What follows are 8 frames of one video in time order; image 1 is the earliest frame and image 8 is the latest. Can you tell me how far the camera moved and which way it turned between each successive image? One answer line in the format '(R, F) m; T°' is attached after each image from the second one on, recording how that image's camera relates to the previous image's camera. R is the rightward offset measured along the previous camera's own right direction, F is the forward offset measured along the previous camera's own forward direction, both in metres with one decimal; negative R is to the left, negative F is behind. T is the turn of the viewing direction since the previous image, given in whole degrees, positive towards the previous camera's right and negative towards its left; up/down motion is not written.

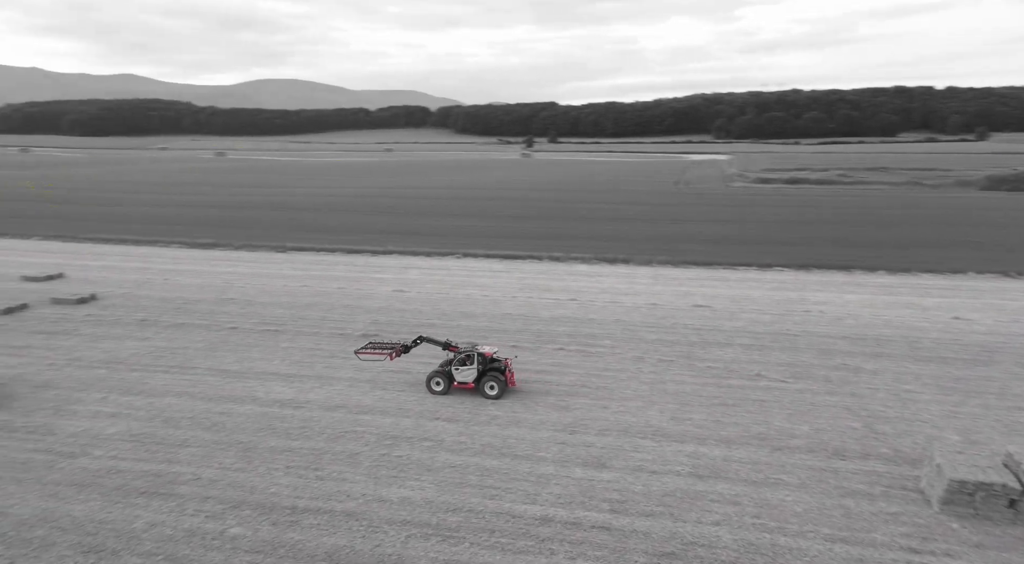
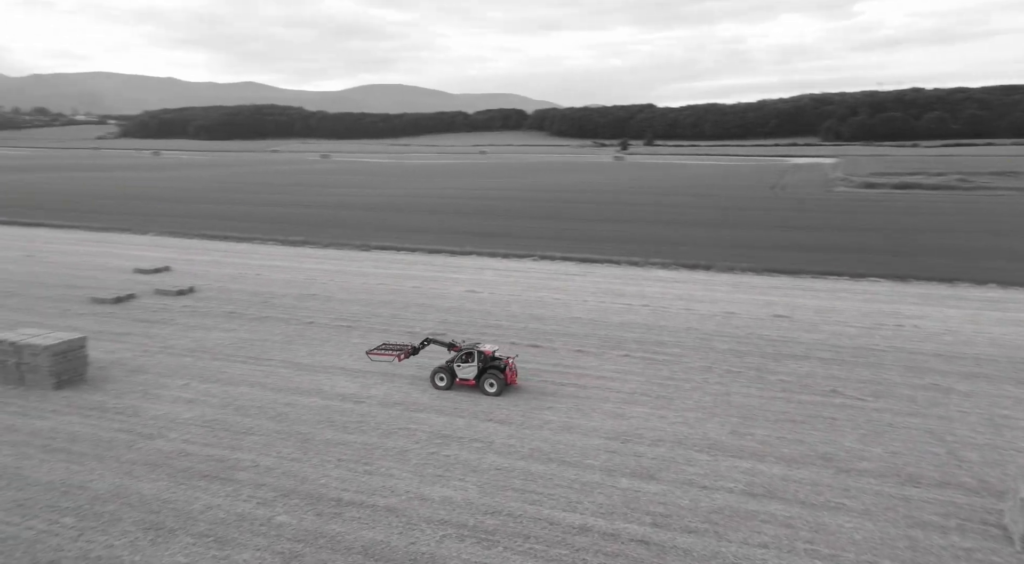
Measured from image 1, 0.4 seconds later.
(+0.5, +0.1) m; -8°
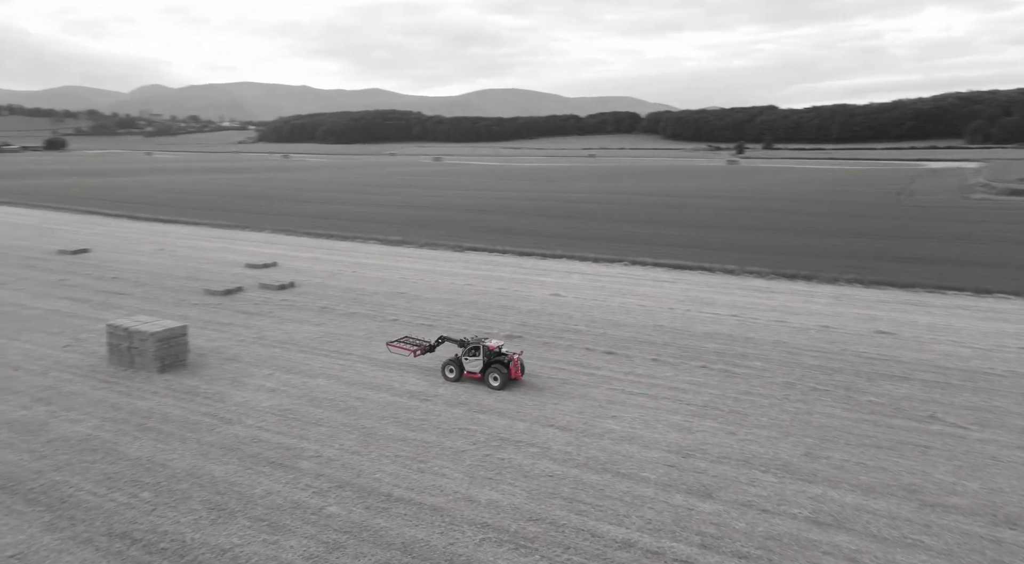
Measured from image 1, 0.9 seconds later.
(+0.6, +0.1) m; -9°
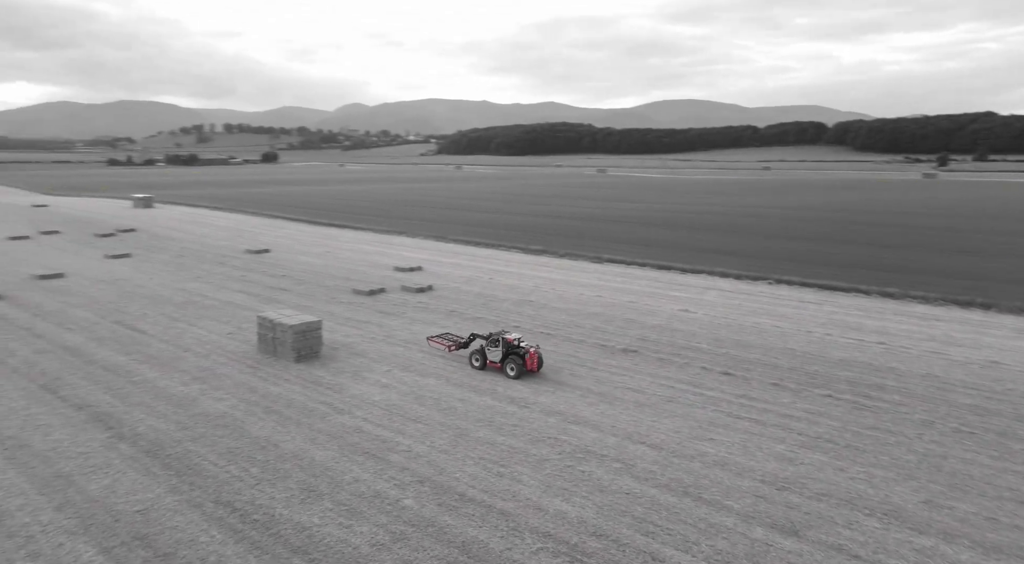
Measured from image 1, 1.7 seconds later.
(+0.9, +0.1) m; -13°
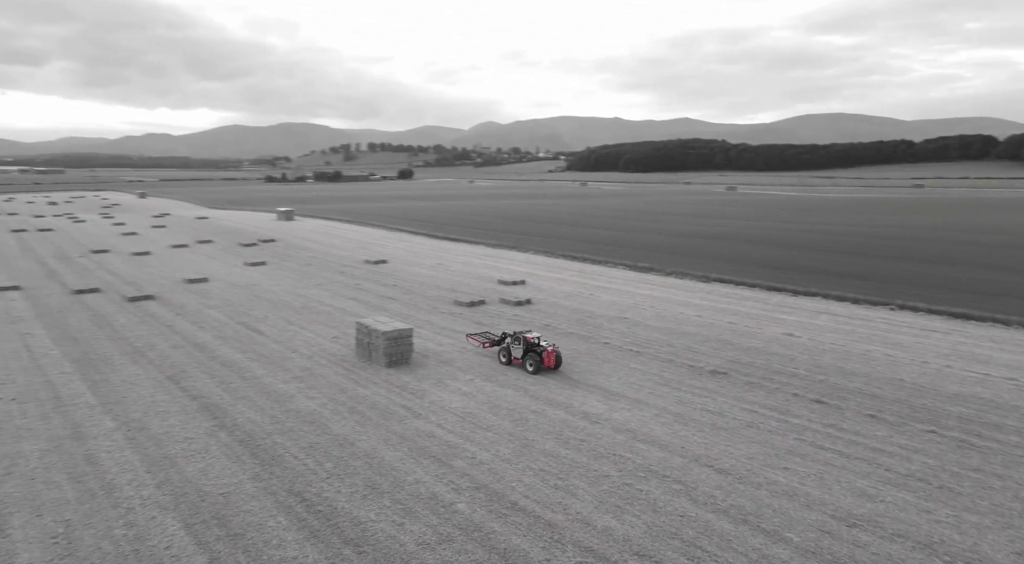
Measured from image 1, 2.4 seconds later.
(+0.8, -0.1) m; -10°
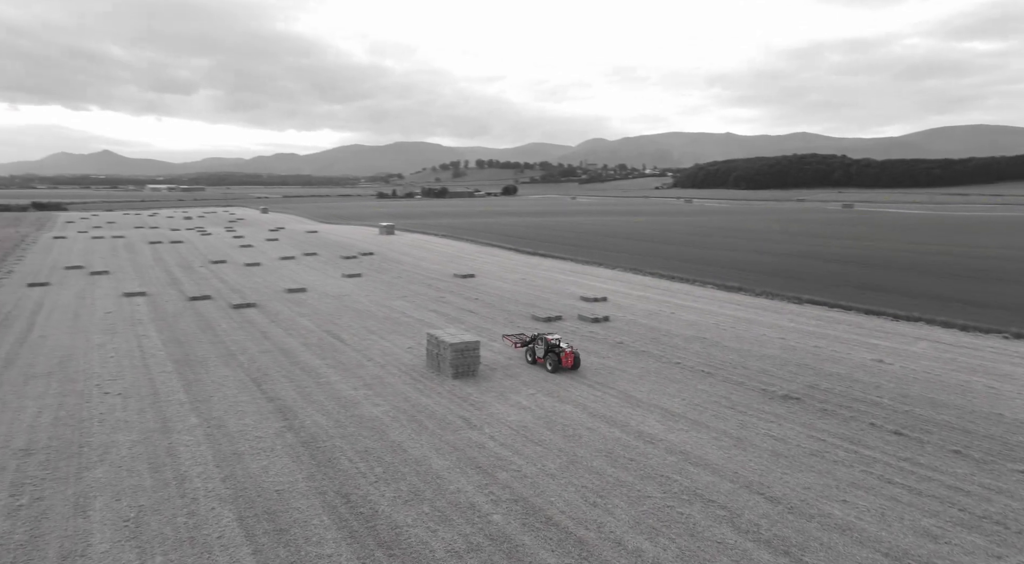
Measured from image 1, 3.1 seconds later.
(+0.7, -0.1) m; -8°
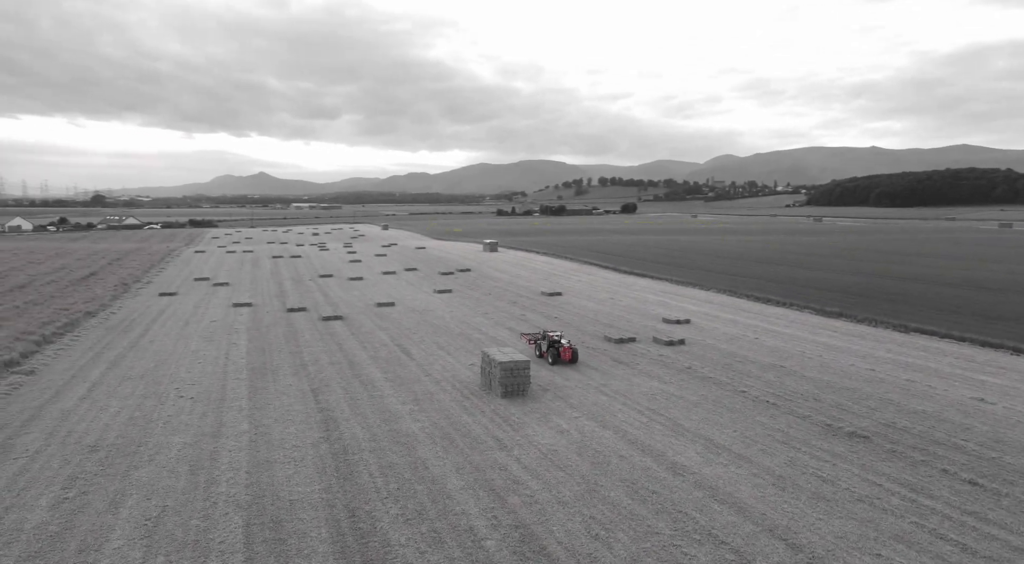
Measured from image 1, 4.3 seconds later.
(+1.4, +0.2) m; -10°
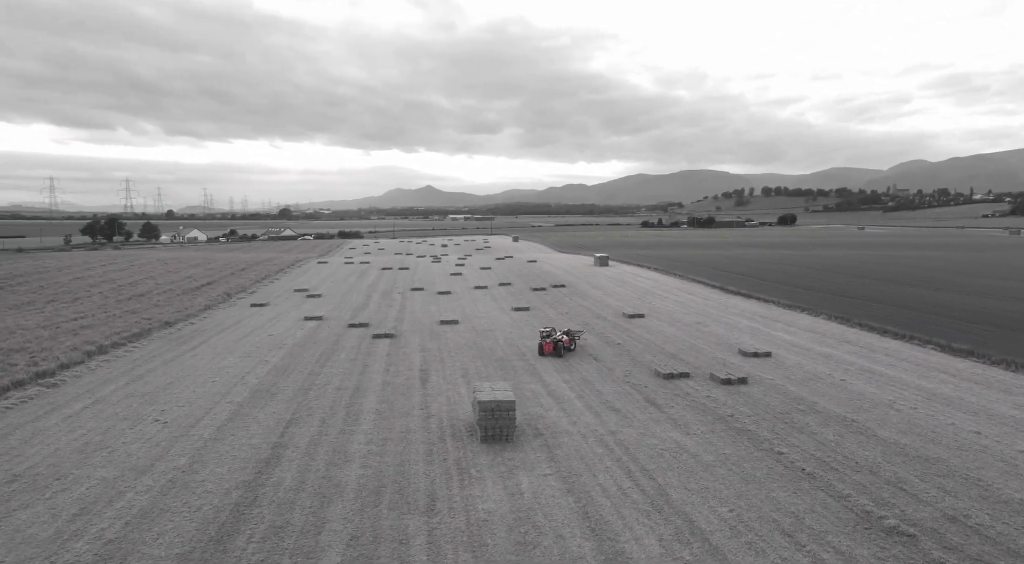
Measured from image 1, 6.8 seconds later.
(+3.1, +2.2) m; -12°
